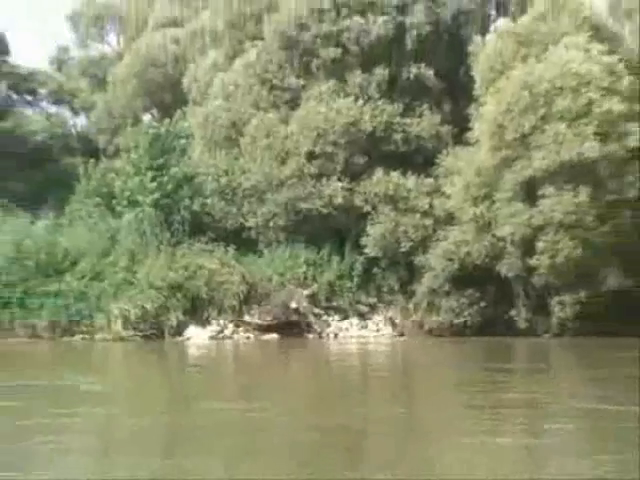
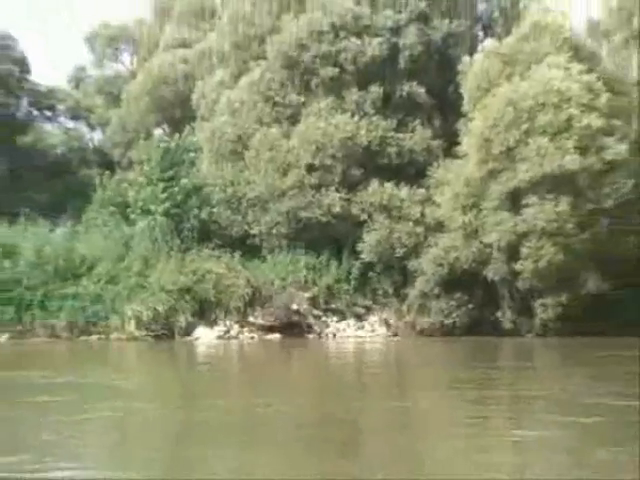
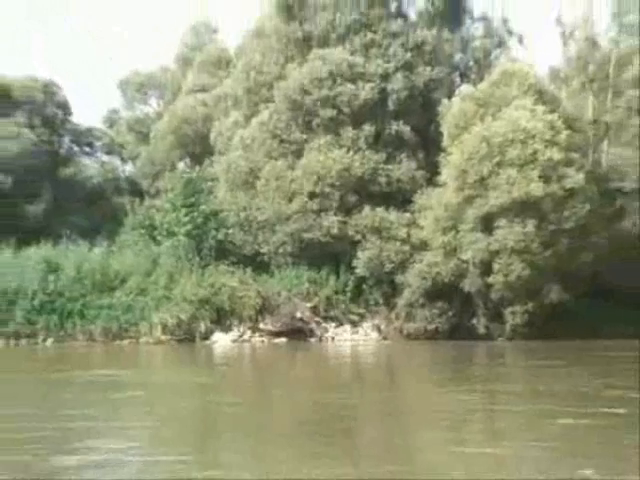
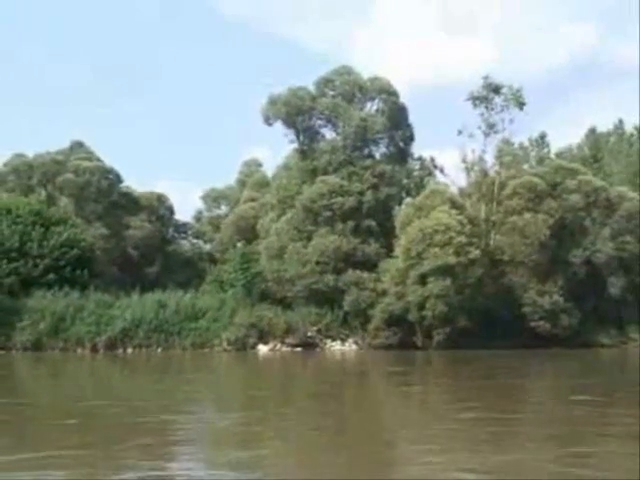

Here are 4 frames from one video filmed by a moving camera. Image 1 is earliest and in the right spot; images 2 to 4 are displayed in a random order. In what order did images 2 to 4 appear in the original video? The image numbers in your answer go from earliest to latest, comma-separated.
2, 3, 4
